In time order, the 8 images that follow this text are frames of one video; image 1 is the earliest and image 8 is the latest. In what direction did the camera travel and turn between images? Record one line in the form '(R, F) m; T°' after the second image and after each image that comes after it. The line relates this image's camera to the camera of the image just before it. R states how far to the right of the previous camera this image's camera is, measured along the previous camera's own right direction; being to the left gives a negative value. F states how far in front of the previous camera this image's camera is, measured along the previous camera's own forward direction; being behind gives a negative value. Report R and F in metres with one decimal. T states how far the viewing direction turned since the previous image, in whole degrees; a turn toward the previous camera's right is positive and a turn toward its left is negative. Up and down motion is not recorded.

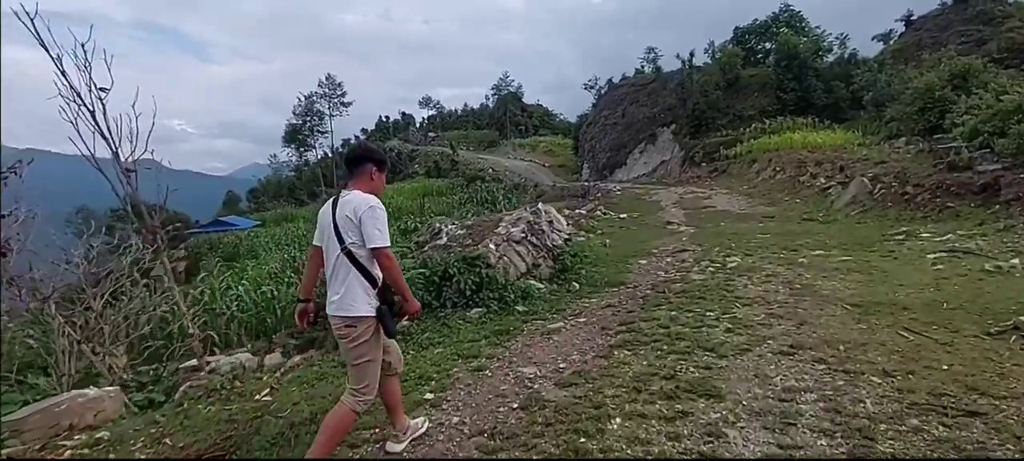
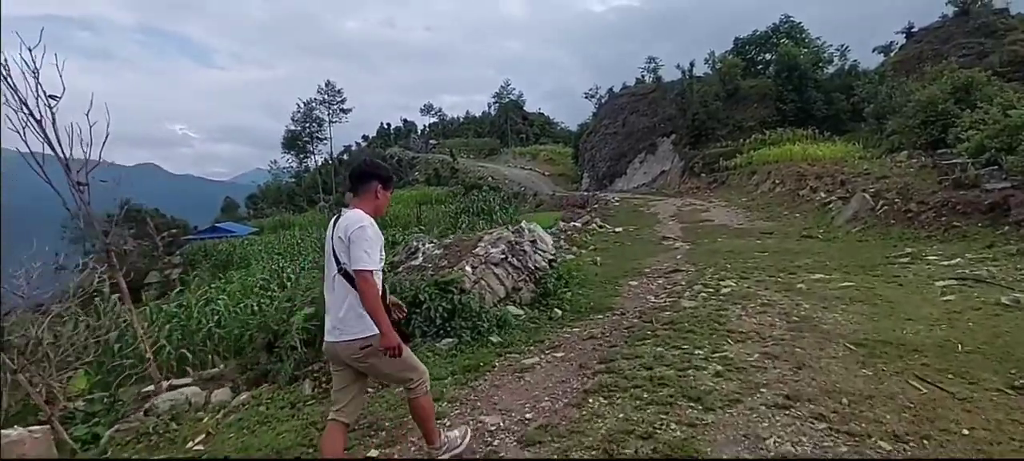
(+0.3, +0.4) m; 0°
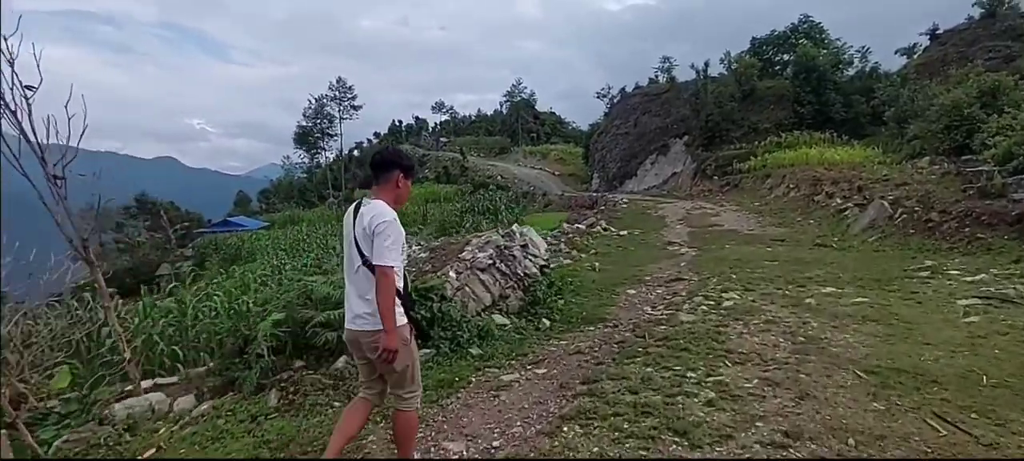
(+0.3, +0.3) m; -1°
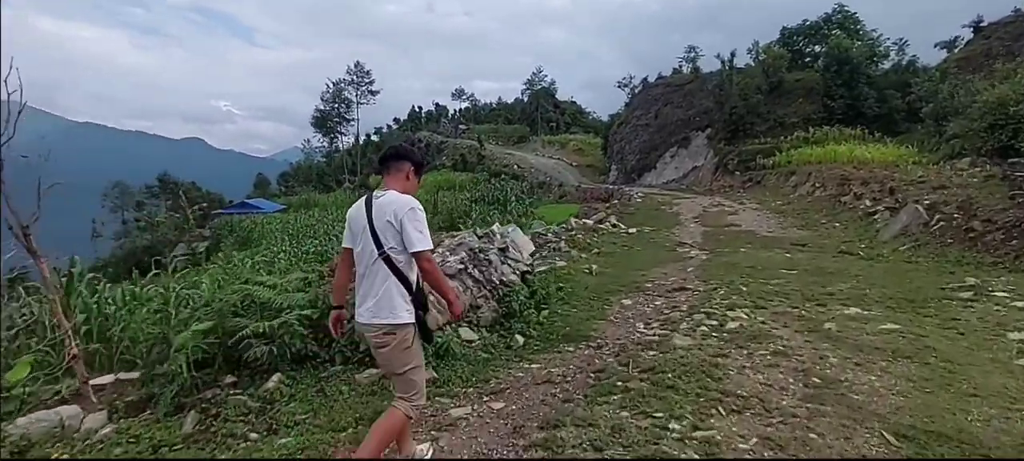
(+0.4, +0.7) m; -2°
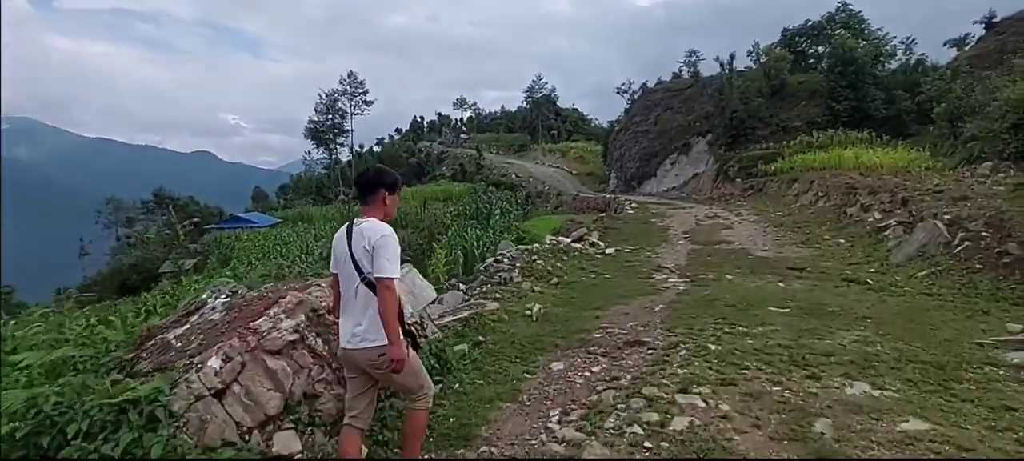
(+1.1, +1.5) m; -1°
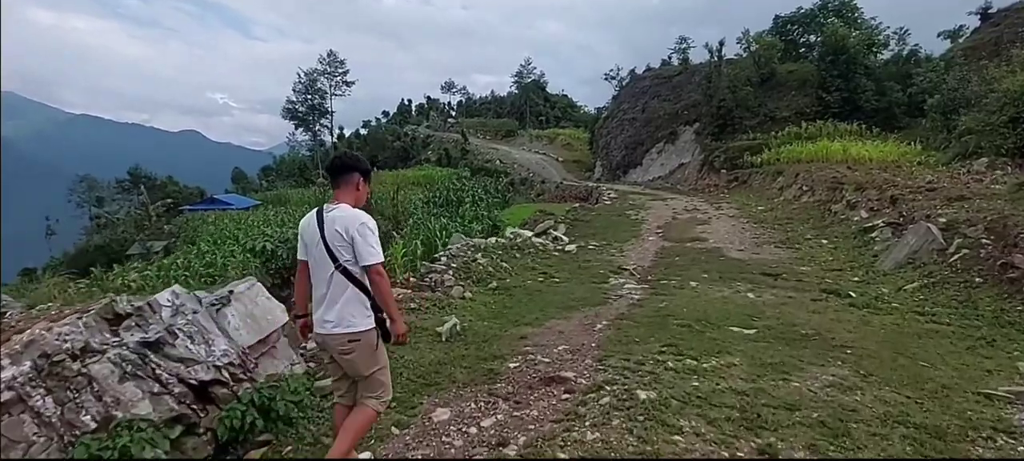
(+0.9, +1.2) m; +1°
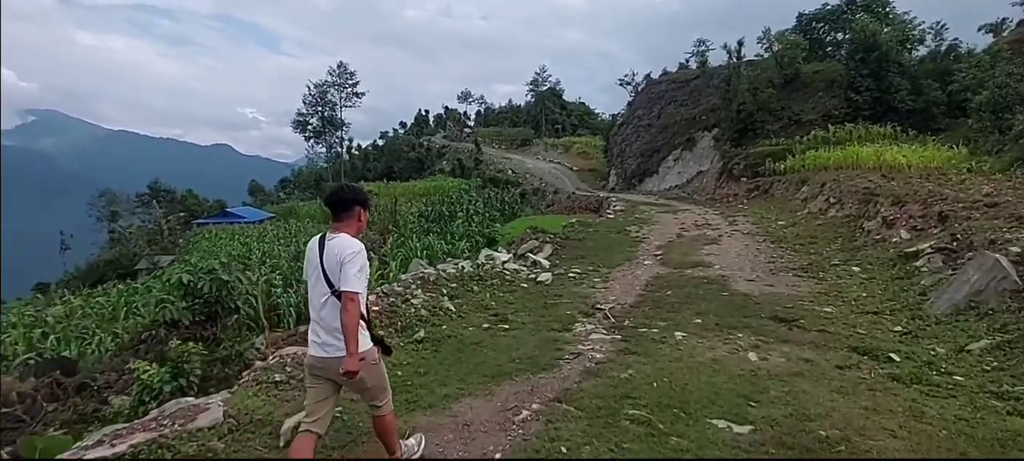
(+1.1, +1.7) m; -3°
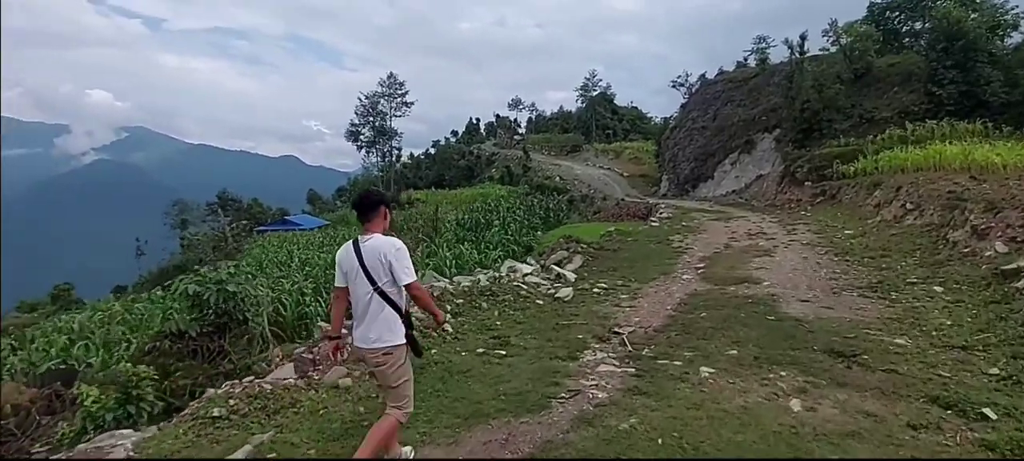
(+0.6, +0.8) m; -6°
